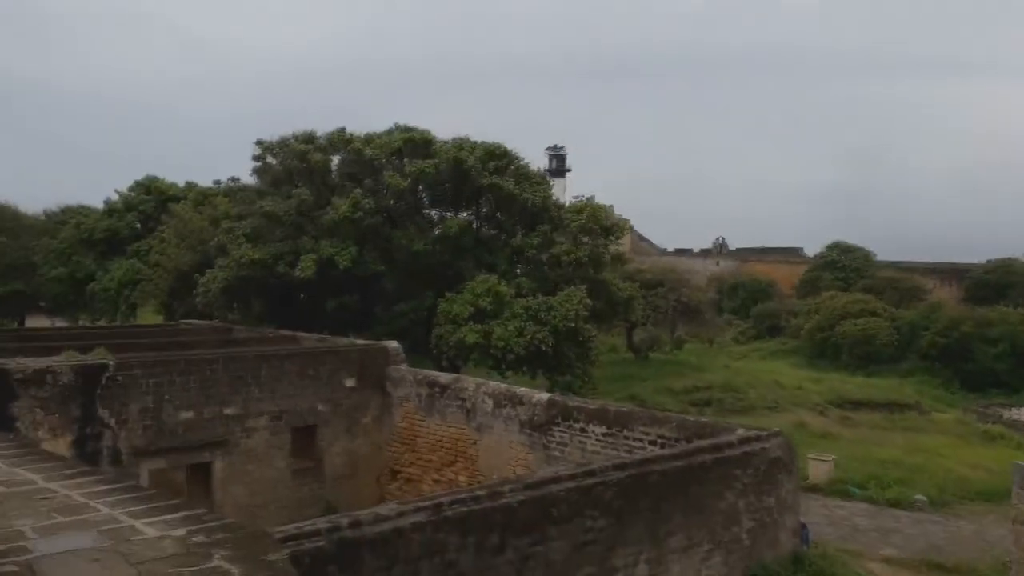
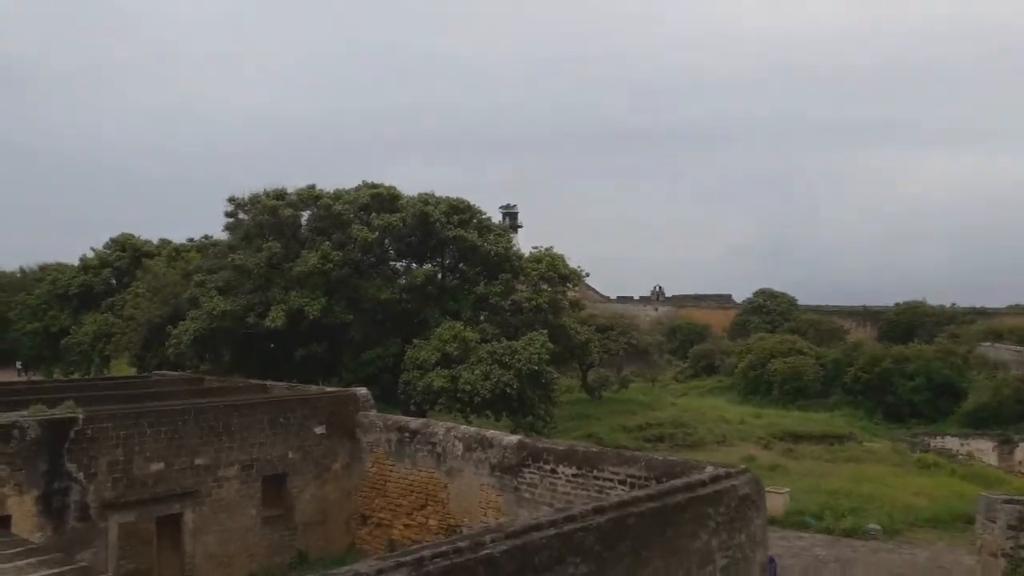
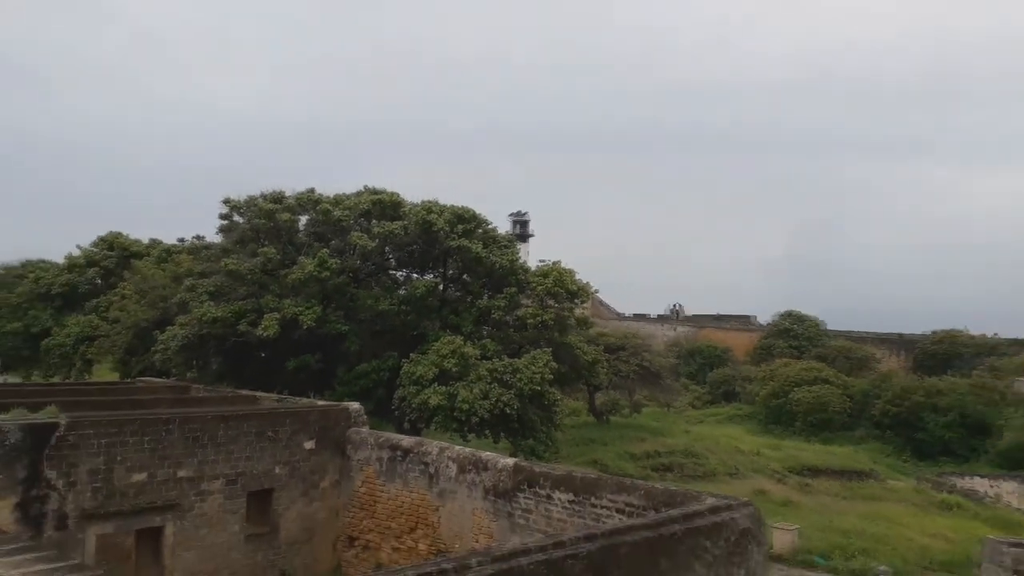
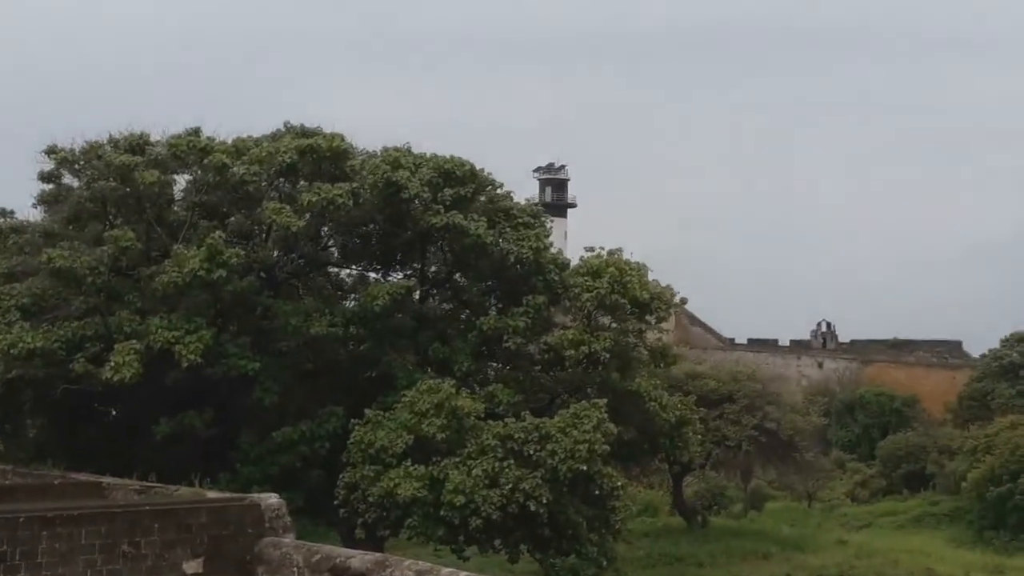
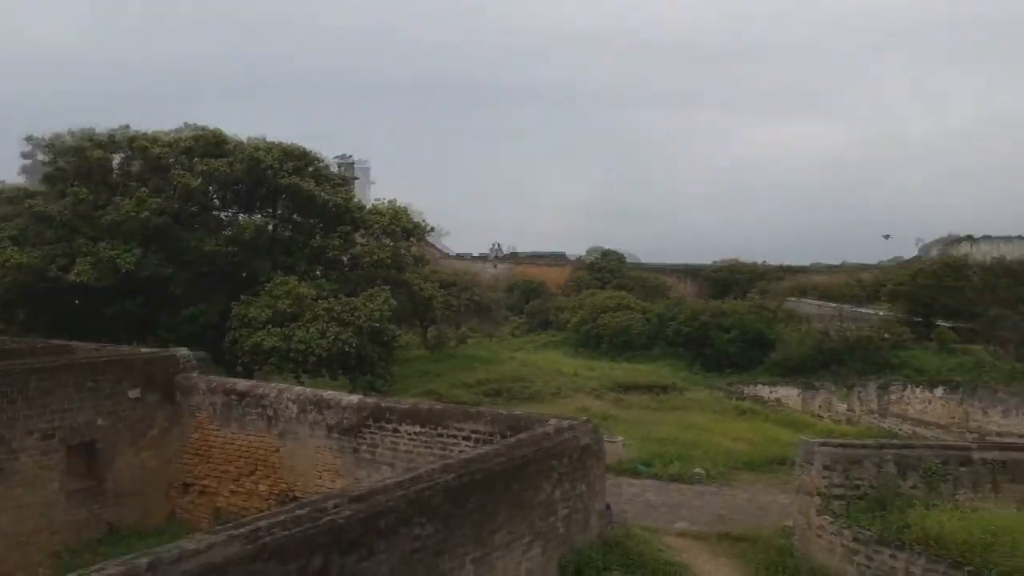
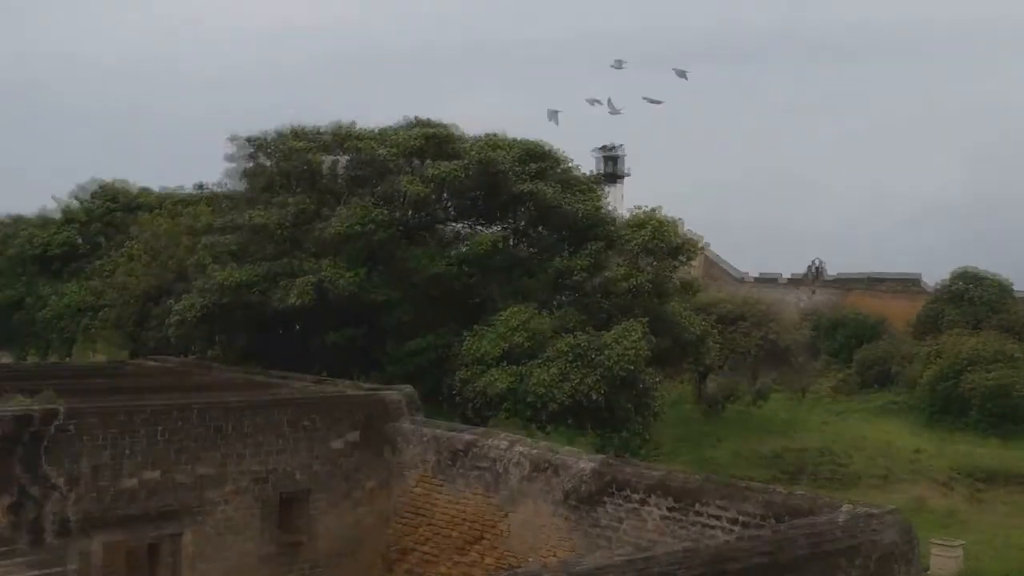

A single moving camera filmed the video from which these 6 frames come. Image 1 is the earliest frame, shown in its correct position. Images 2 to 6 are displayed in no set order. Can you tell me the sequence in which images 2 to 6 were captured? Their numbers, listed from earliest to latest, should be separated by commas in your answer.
6, 4, 3, 2, 5
